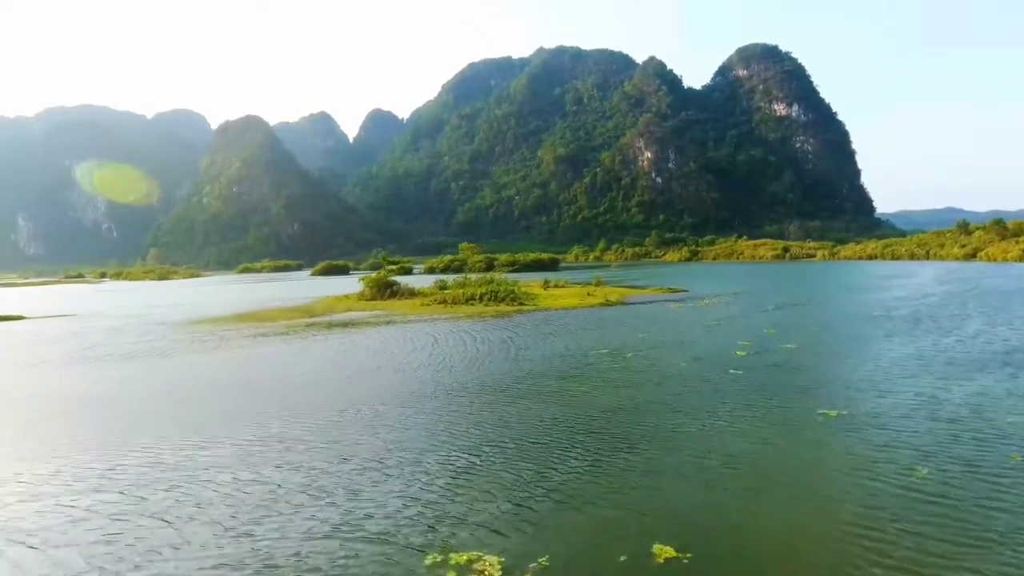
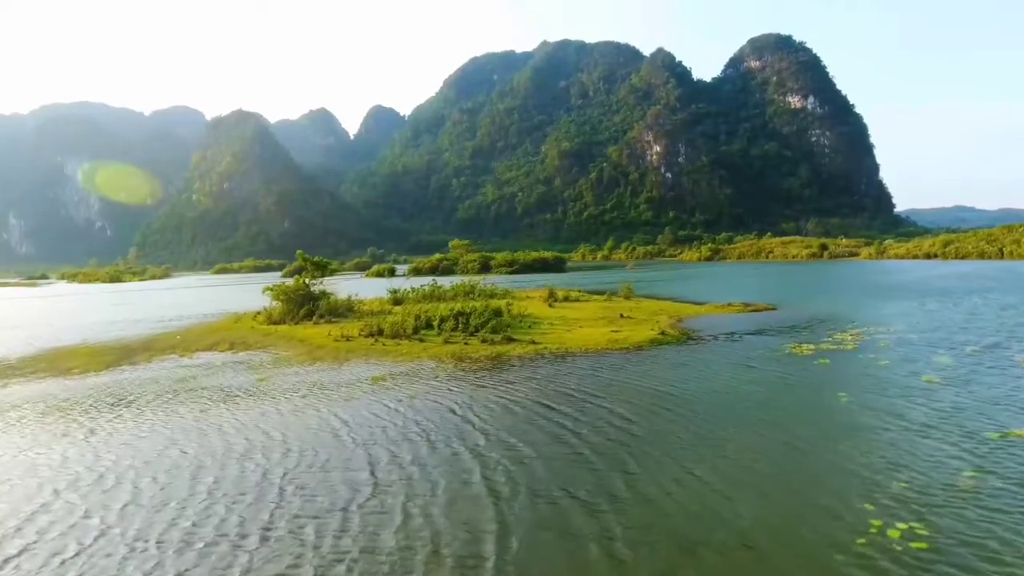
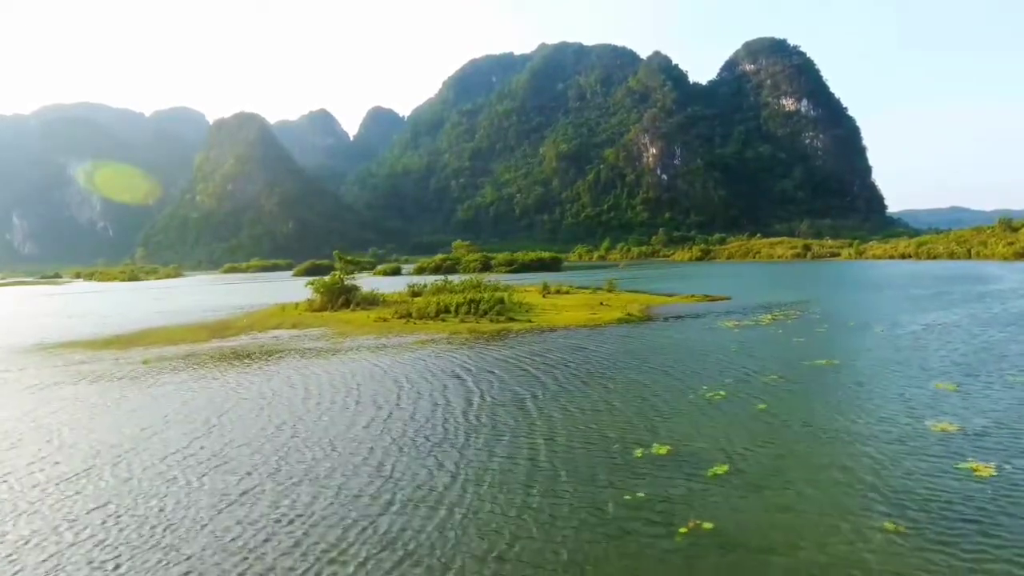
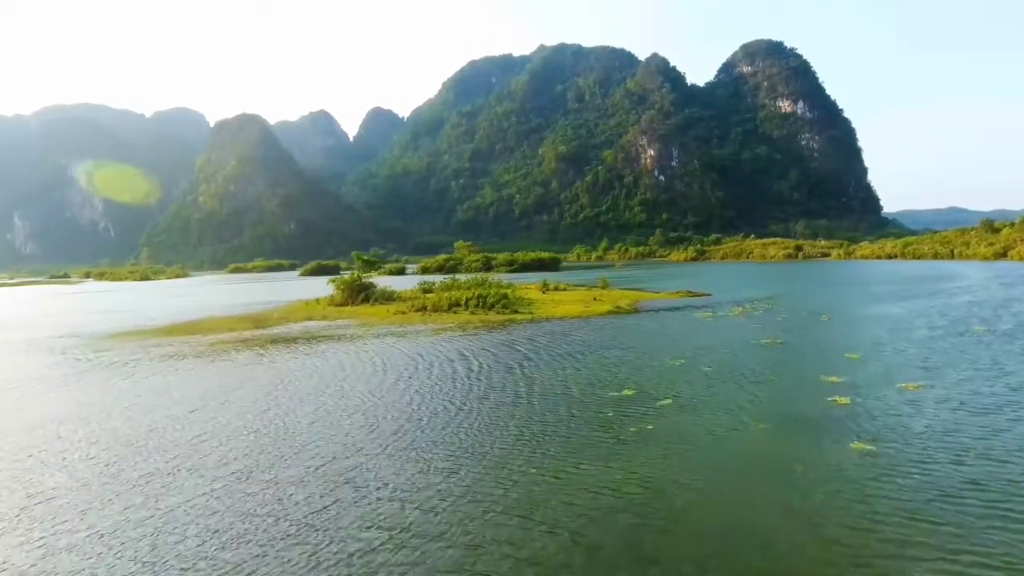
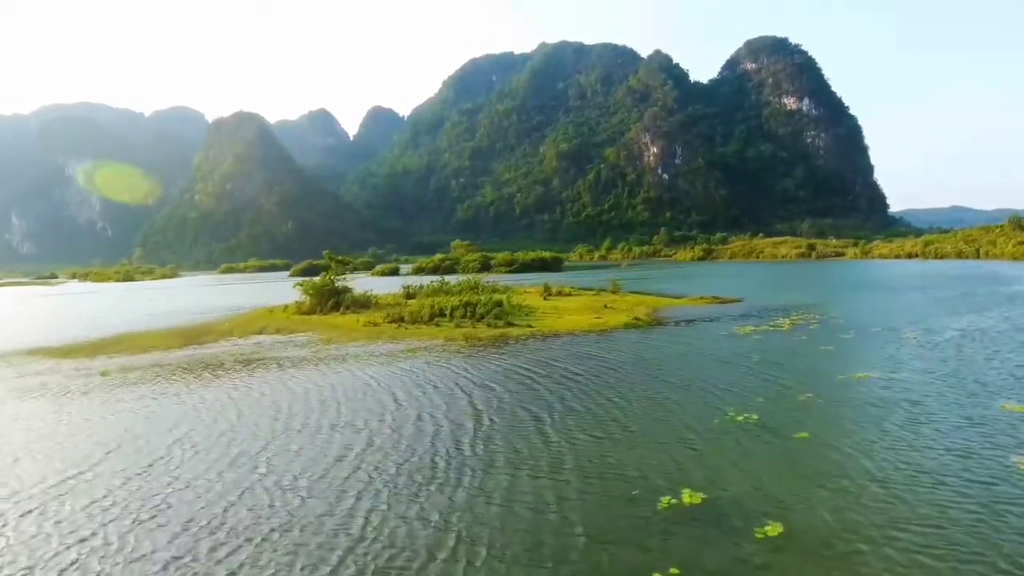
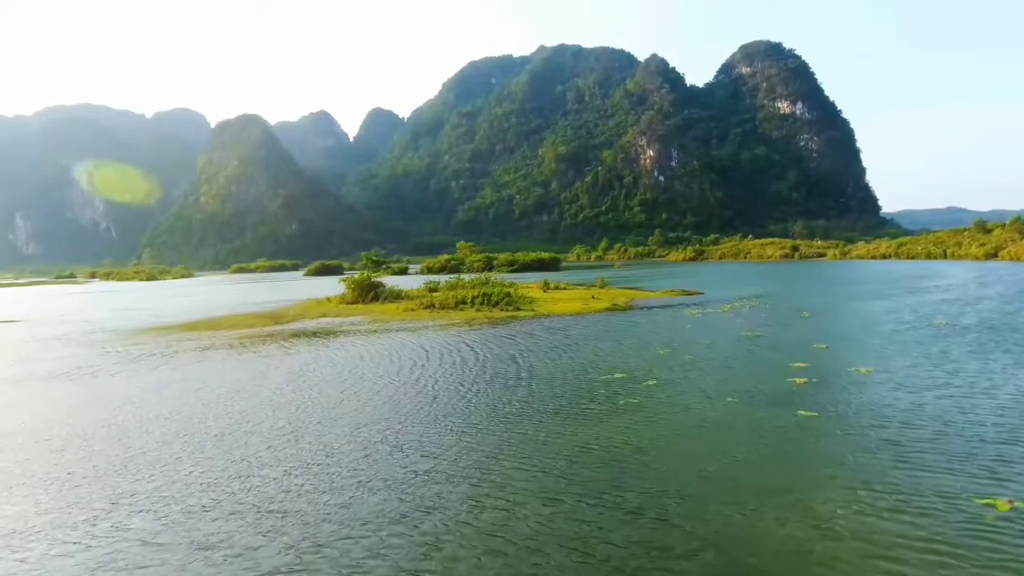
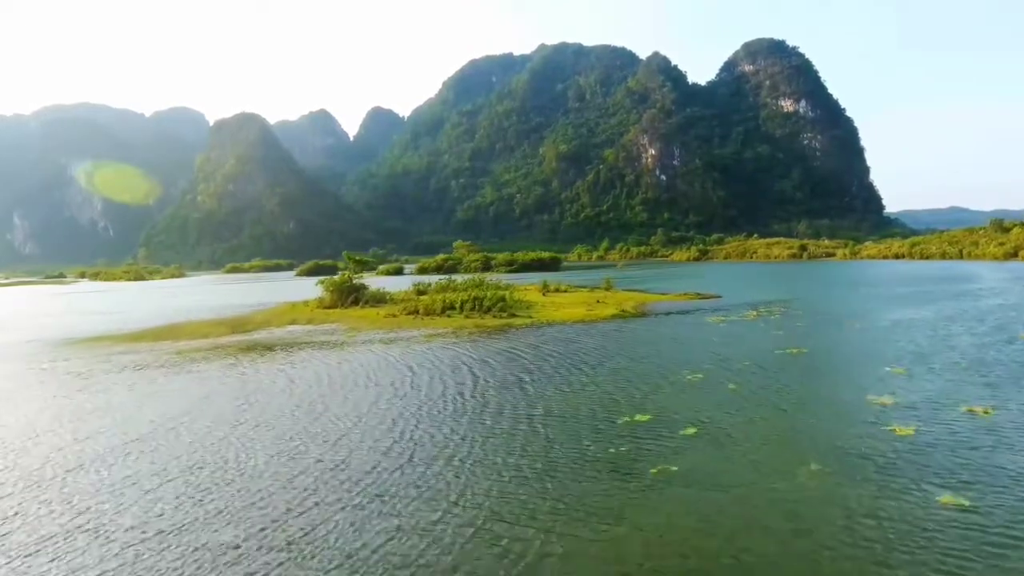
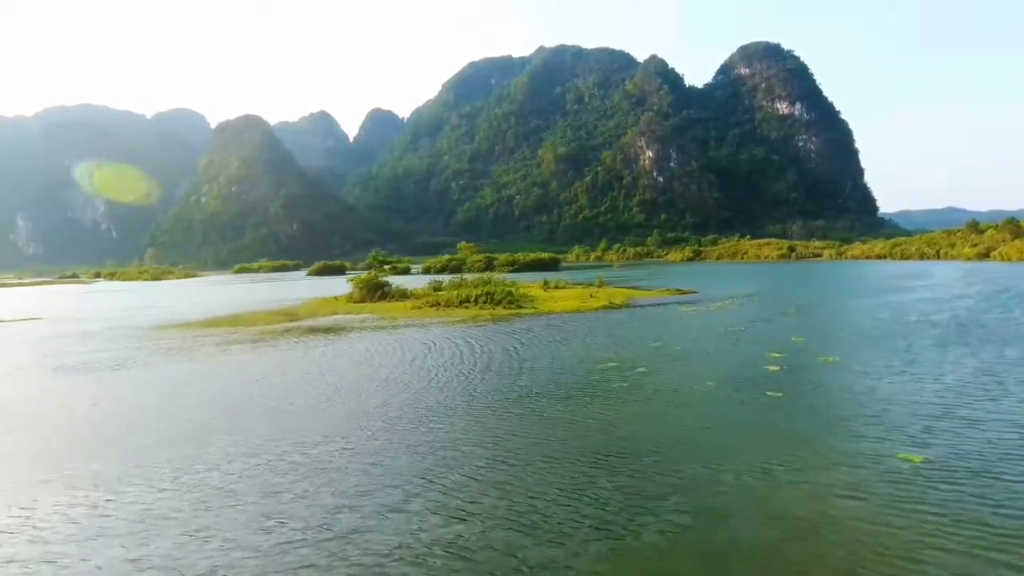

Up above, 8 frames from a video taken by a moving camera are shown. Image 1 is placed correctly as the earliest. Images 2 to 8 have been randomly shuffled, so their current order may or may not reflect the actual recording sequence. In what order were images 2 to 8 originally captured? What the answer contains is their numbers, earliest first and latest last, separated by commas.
8, 6, 4, 7, 3, 5, 2
